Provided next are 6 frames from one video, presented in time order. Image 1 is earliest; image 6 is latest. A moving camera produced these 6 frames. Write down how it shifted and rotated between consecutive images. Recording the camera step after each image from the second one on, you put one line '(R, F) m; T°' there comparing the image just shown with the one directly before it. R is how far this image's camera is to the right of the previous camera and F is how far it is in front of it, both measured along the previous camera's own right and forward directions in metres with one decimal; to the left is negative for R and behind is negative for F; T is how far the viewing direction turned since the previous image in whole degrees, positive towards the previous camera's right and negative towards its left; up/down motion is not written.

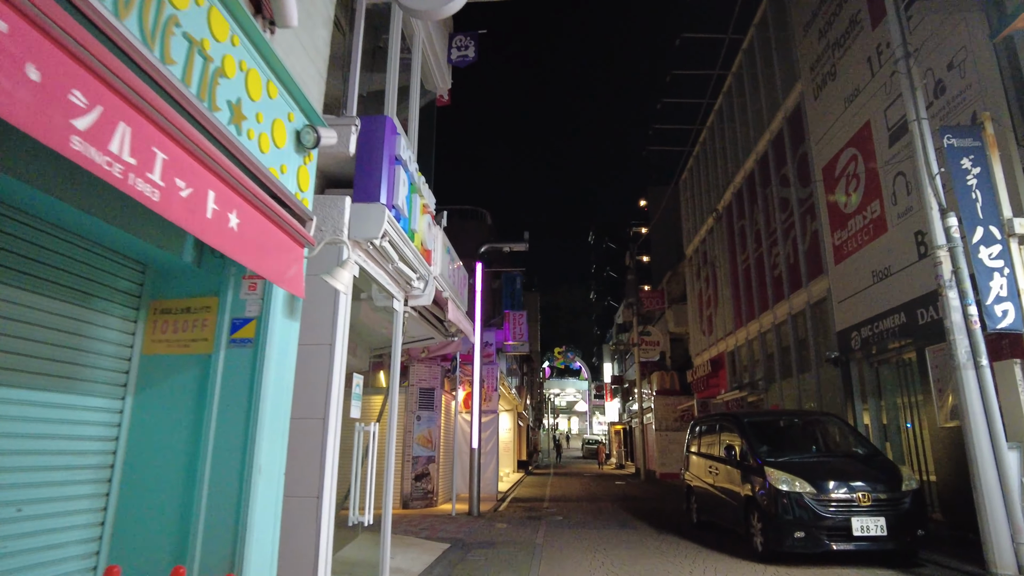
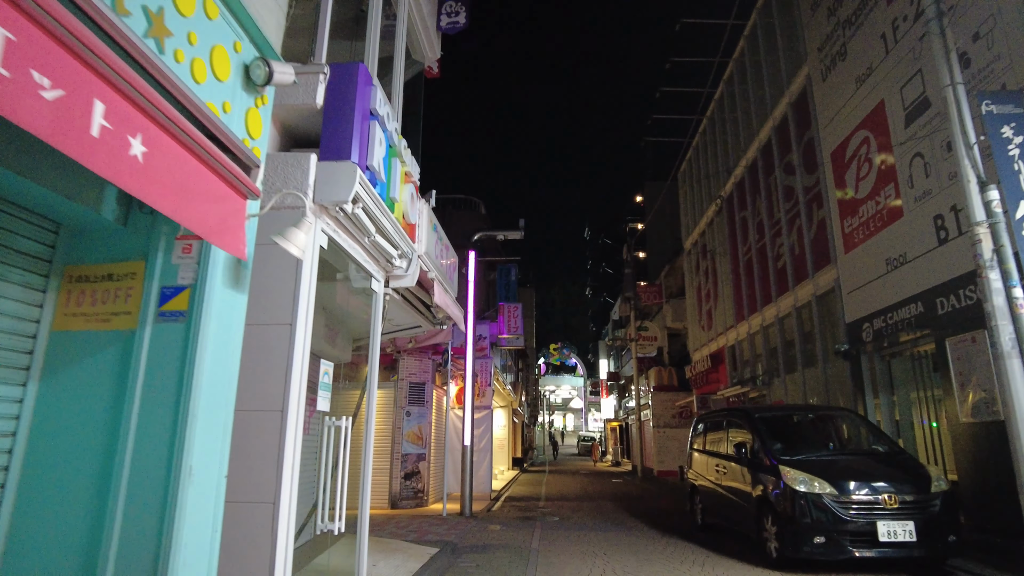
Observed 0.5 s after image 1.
(0.0, +0.6) m; 0°
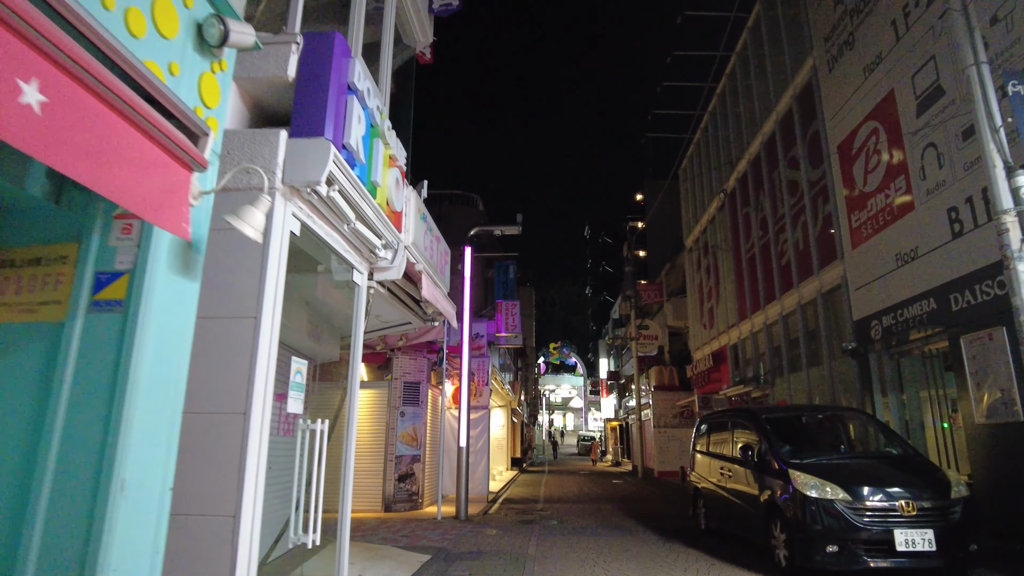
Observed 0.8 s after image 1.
(+0.1, +0.4) m; 0°
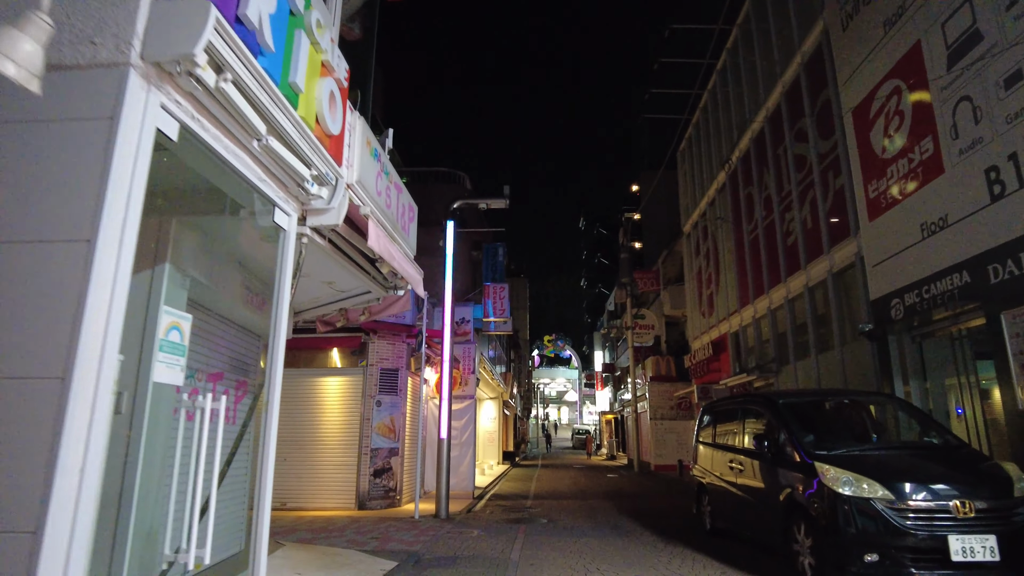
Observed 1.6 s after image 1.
(+0.2, +1.1) m; 0°
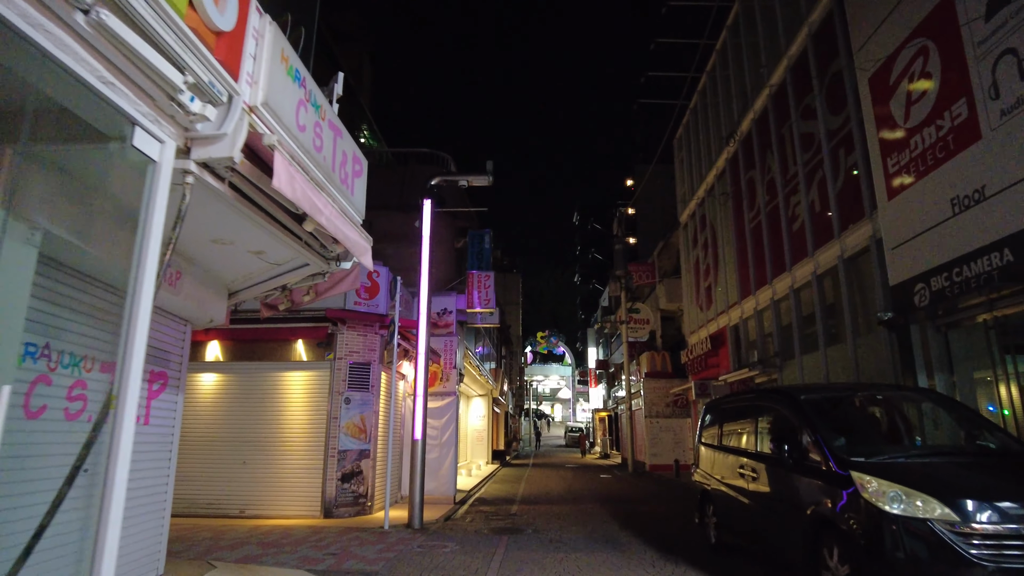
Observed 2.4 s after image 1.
(+0.2, +1.1) m; +1°
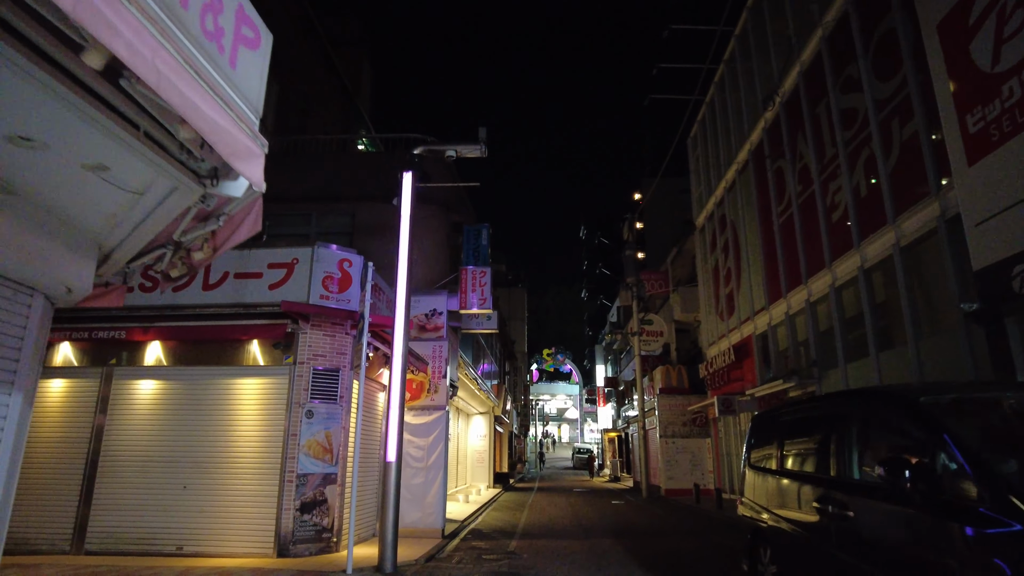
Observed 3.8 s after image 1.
(+0.1, +1.8) m; -1°
